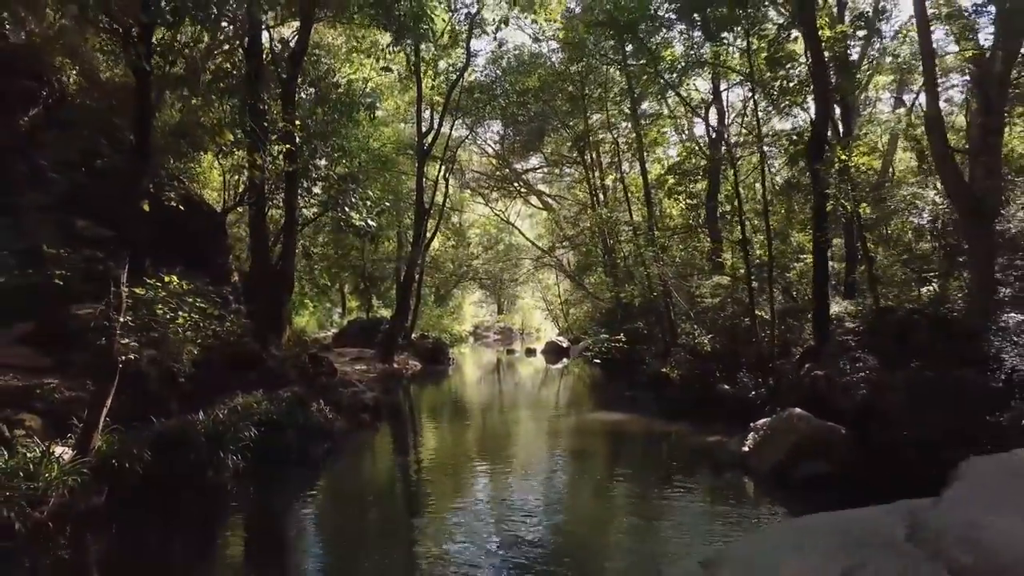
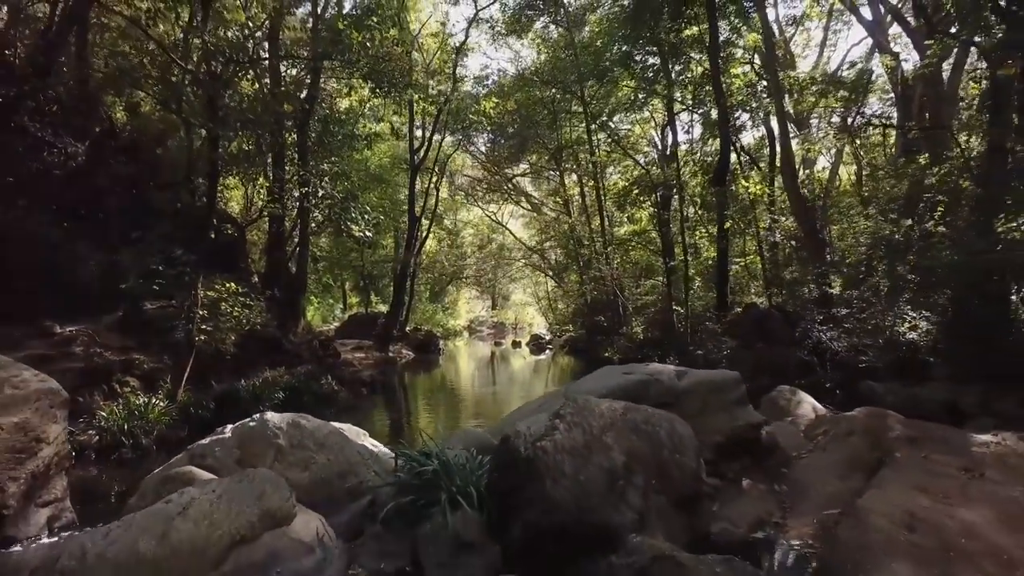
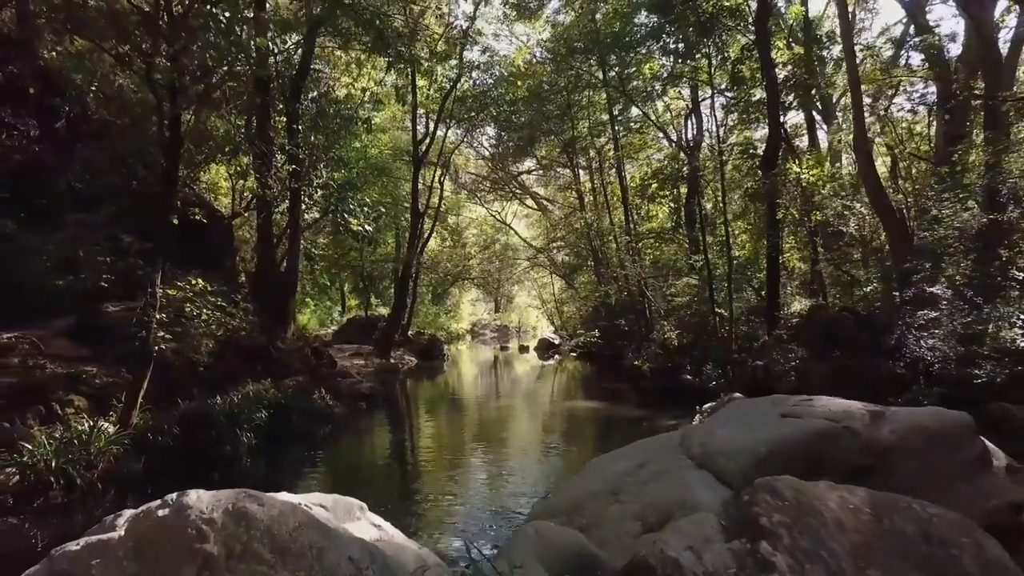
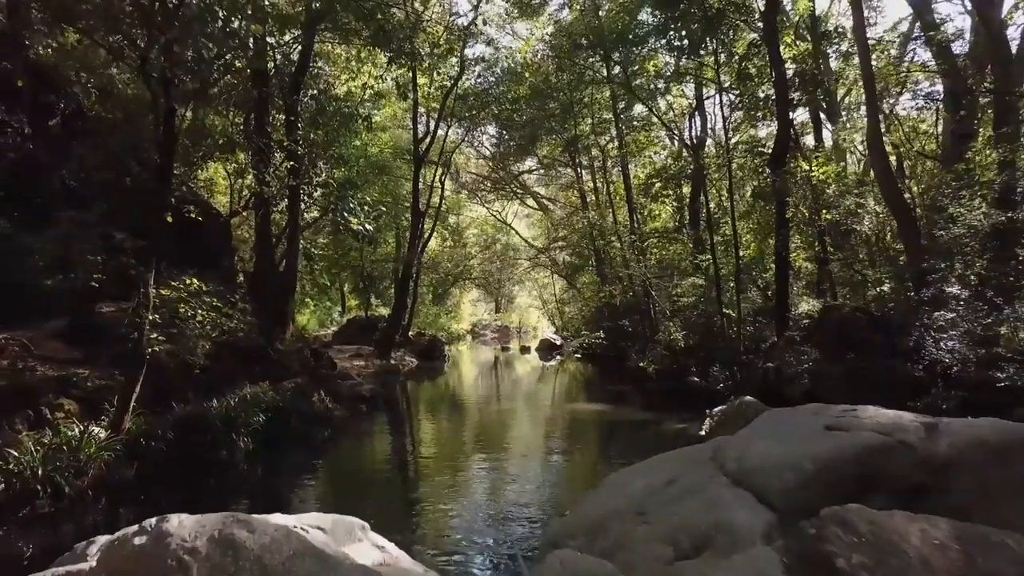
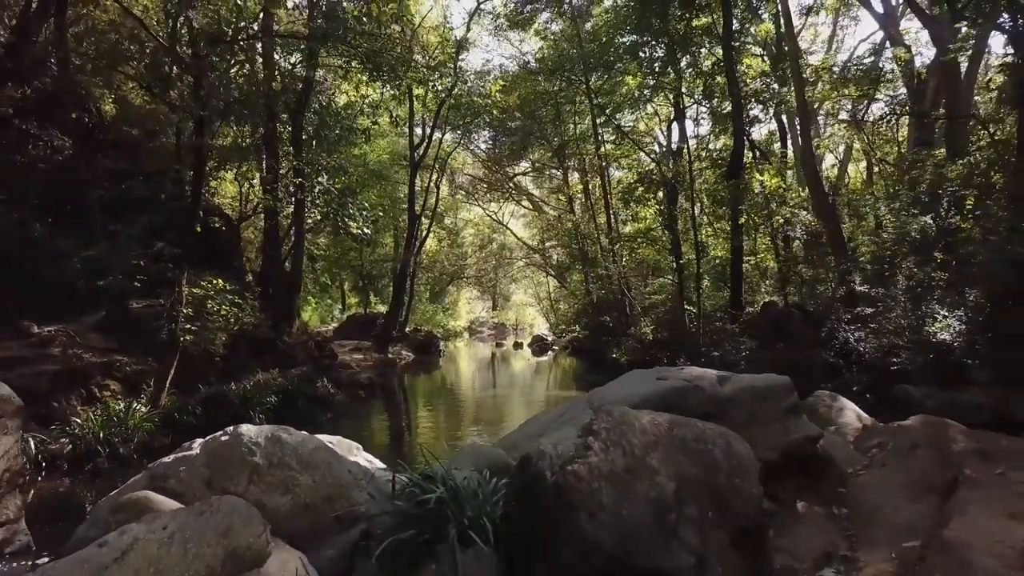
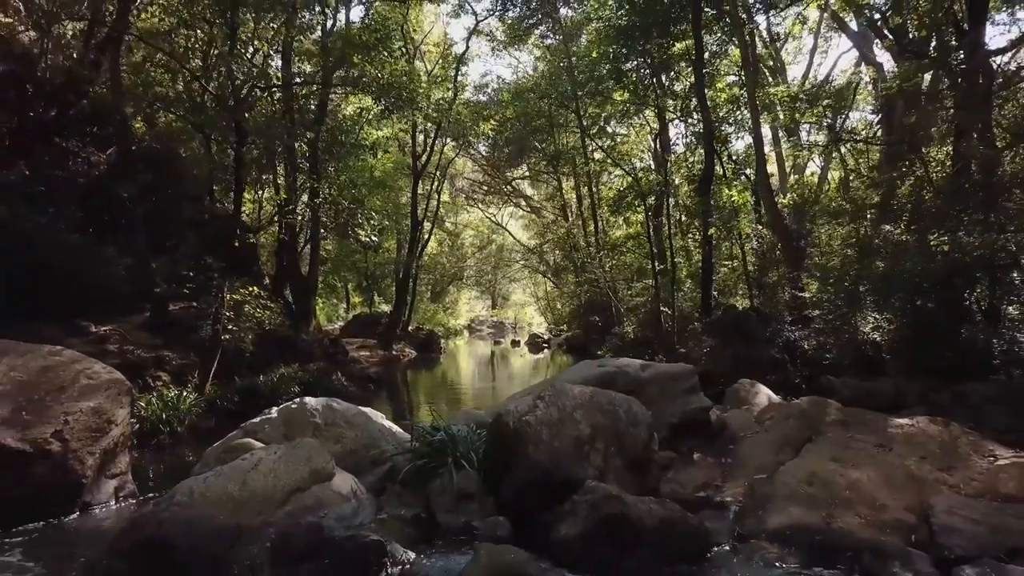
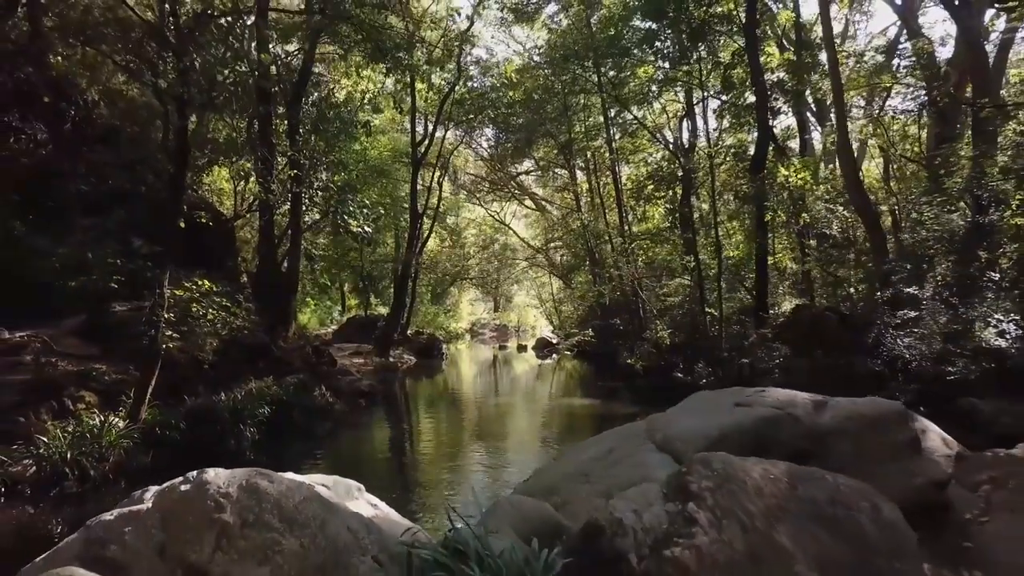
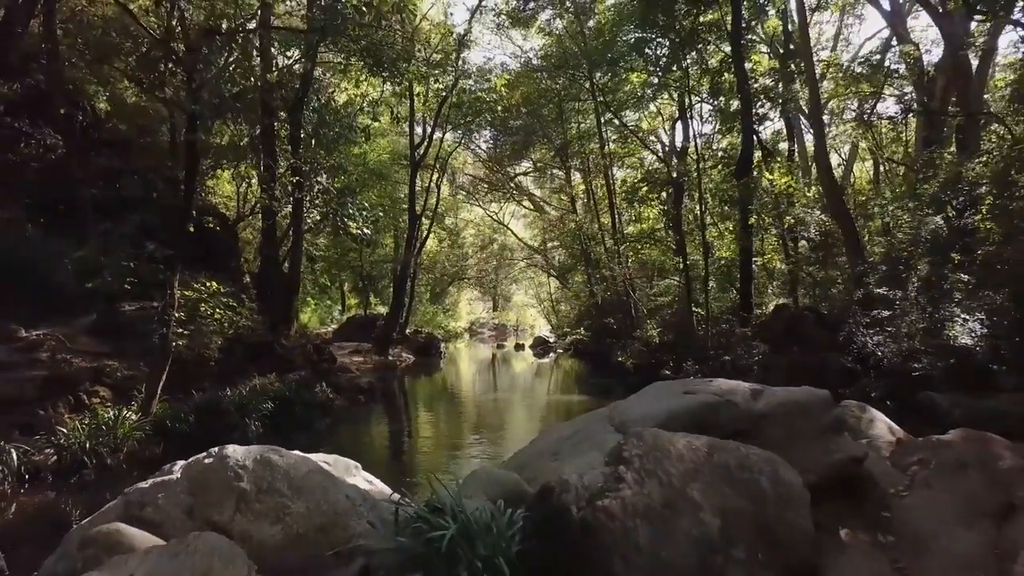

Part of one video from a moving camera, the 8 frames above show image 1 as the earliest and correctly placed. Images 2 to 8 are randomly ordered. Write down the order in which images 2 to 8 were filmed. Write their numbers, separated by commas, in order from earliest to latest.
4, 3, 7, 8, 5, 2, 6
